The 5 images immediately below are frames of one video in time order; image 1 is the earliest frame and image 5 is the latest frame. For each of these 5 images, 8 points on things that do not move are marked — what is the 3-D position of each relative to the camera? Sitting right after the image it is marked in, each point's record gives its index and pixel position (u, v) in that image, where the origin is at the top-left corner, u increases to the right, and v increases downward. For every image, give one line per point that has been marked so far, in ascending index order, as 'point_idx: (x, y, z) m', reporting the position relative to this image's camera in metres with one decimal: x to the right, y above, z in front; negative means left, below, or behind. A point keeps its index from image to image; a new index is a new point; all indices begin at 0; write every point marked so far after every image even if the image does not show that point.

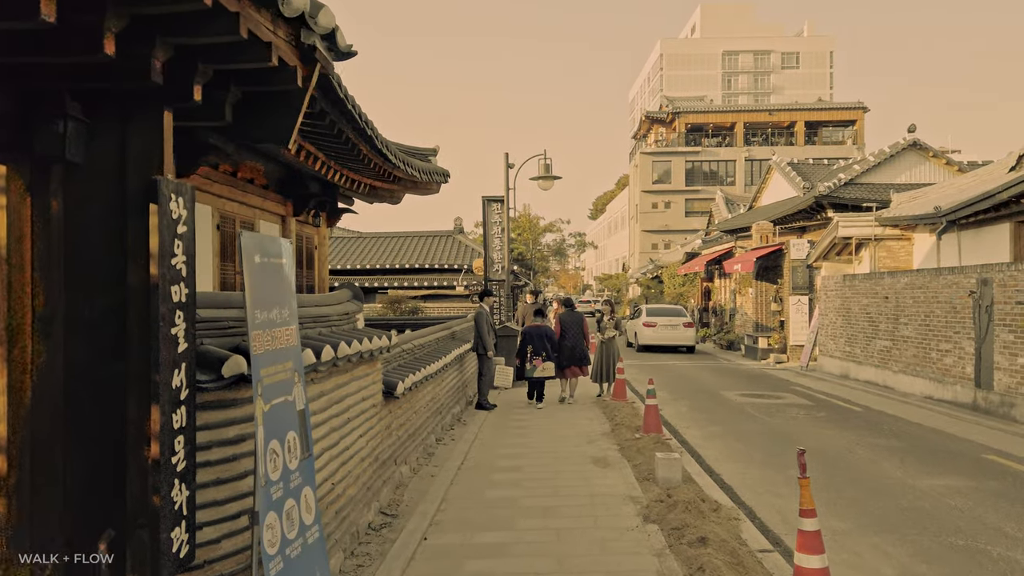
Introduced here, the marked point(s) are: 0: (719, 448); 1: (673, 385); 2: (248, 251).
0: (+2.2, -1.7, +7.8) m
1: (+2.9, -1.7, +13.3) m
2: (-1.0, +0.1, +2.8) m
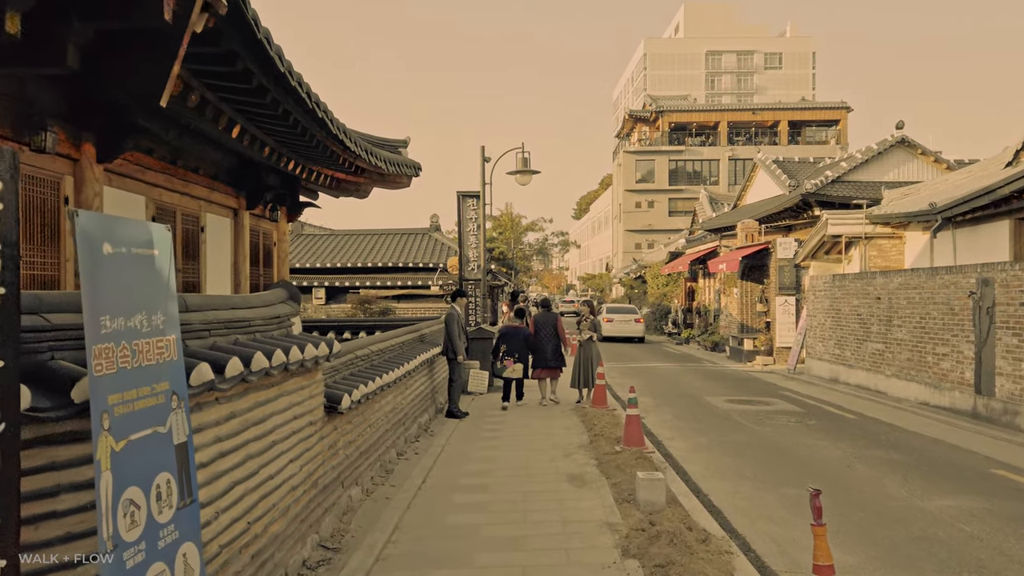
0: (+1.9, -1.7, +7.2) m
1: (+2.4, -1.7, +12.6) m
2: (-1.2, +0.1, +2.1) m
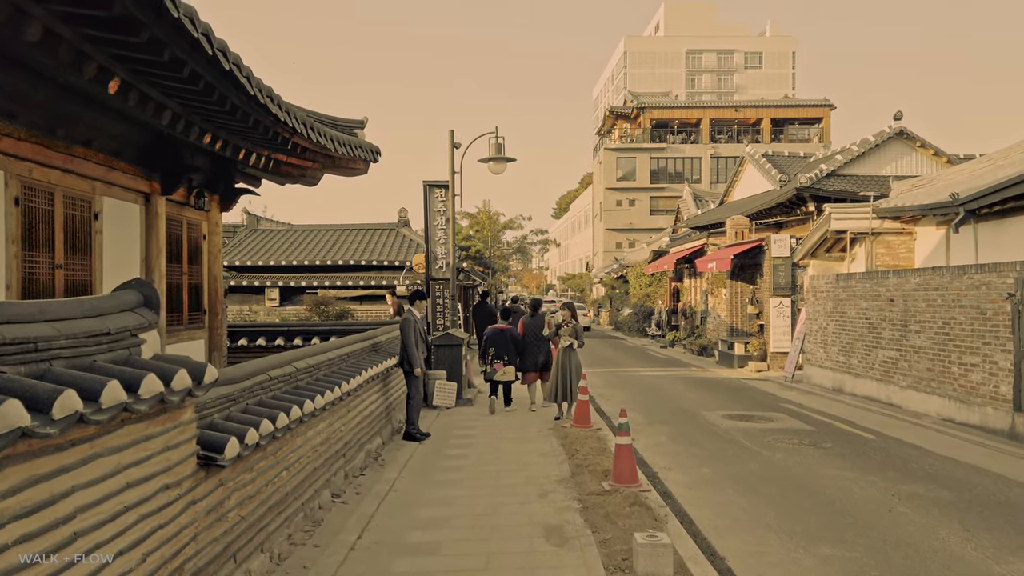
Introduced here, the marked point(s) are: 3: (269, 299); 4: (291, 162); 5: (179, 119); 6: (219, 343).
0: (+1.6, -1.7, +5.8) m
1: (+2.0, -1.7, +11.3) m
2: (-1.3, +0.1, +0.7) m
3: (-5.0, -0.2, +15.3) m
4: (-2.7, +1.6, +9.3) m
5: (-2.8, +1.4, +6.1) m
6: (-3.6, -0.7, +9.3) m
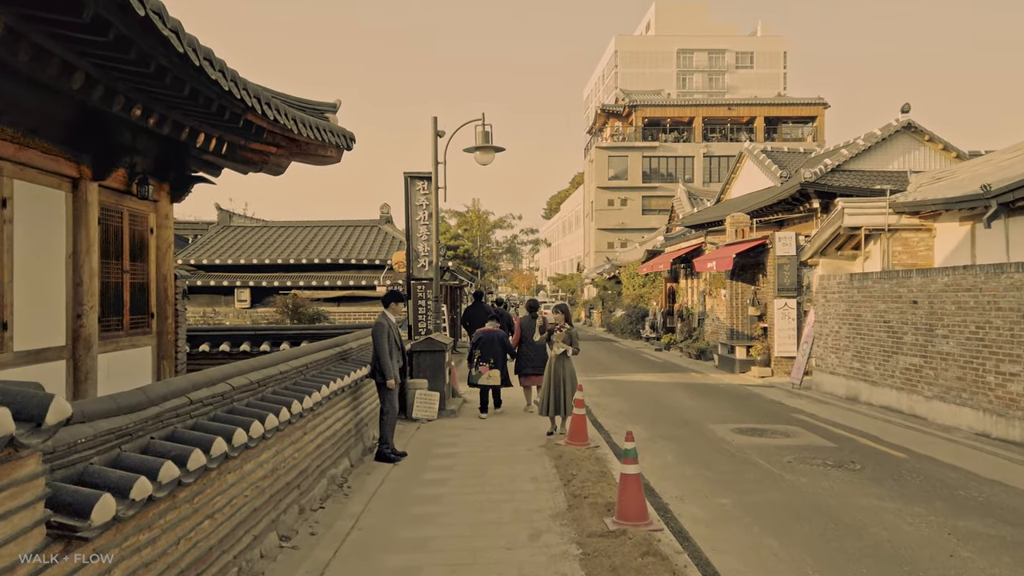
0: (+1.5, -1.7, +4.8) m
1: (+1.8, -1.7, +10.3) m
2: (-1.4, +0.1, -0.3) m
3: (-5.2, -0.2, +14.3) m
4: (-2.9, +1.6, +8.3) m
5: (-2.9, +1.4, +5.1) m
6: (-3.8, -0.7, +8.3) m
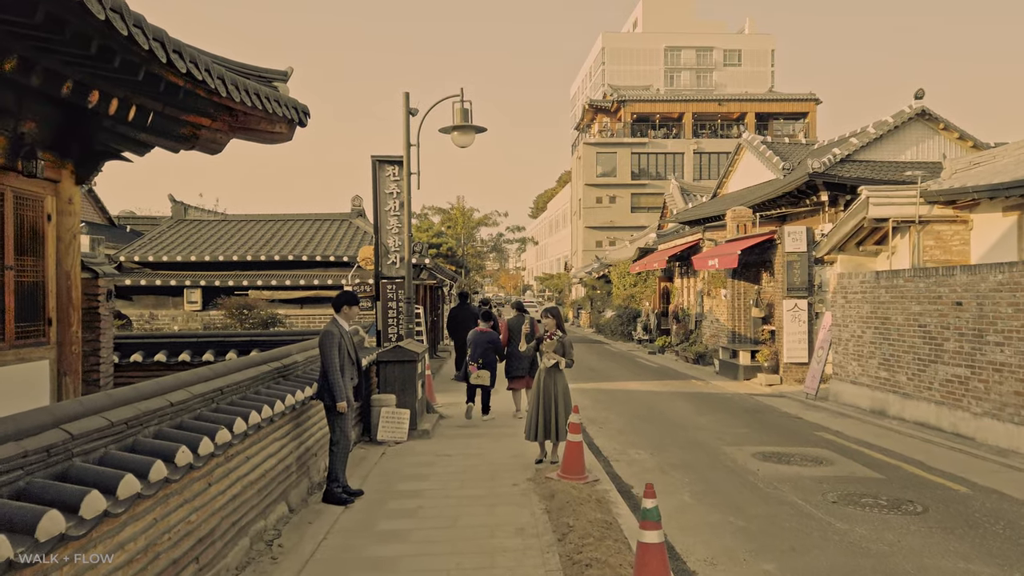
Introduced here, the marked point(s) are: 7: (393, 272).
0: (+1.4, -1.7, +3.4) m
1: (+1.6, -1.7, +8.9) m
2: (-1.4, +0.1, -1.8) m
3: (-5.5, -0.2, +12.8) m
4: (-3.1, +1.6, +6.8) m
5: (-3.0, +1.4, +3.6) m
6: (-4.0, -0.7, +6.8) m
7: (-1.7, +0.2, +10.8) m
